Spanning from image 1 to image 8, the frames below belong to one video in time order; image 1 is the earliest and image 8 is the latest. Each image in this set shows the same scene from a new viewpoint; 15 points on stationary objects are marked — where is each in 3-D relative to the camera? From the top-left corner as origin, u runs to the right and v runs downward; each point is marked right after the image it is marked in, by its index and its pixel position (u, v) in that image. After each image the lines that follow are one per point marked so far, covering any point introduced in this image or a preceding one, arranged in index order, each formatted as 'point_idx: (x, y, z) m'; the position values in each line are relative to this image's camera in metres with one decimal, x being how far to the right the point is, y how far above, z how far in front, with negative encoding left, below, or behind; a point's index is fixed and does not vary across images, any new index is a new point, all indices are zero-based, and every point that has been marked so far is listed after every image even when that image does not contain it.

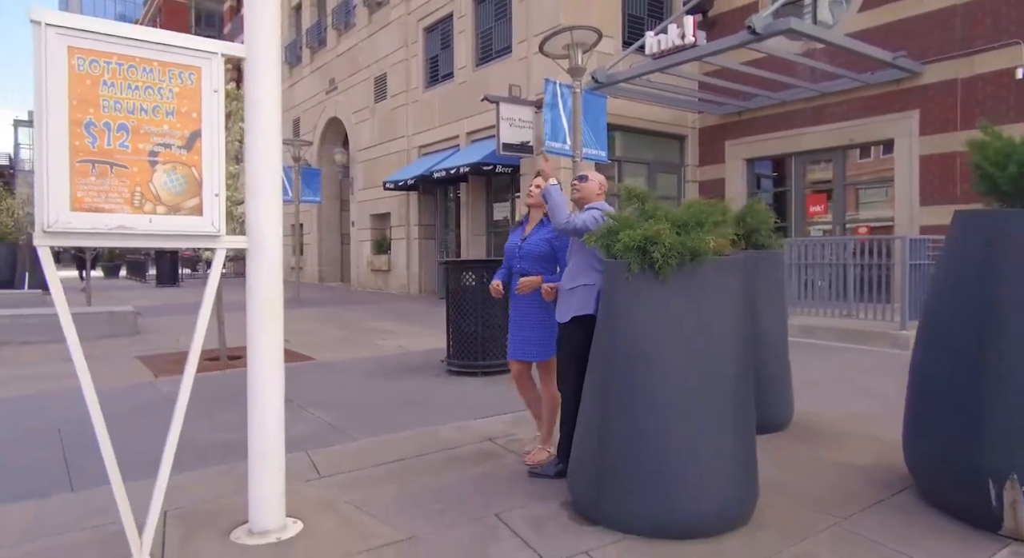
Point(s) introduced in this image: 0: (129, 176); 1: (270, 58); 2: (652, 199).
0: (-1.5, +0.4, +2.7) m
1: (-1.1, +1.0, +3.1) m
2: (+0.6, +0.4, +3.3) m
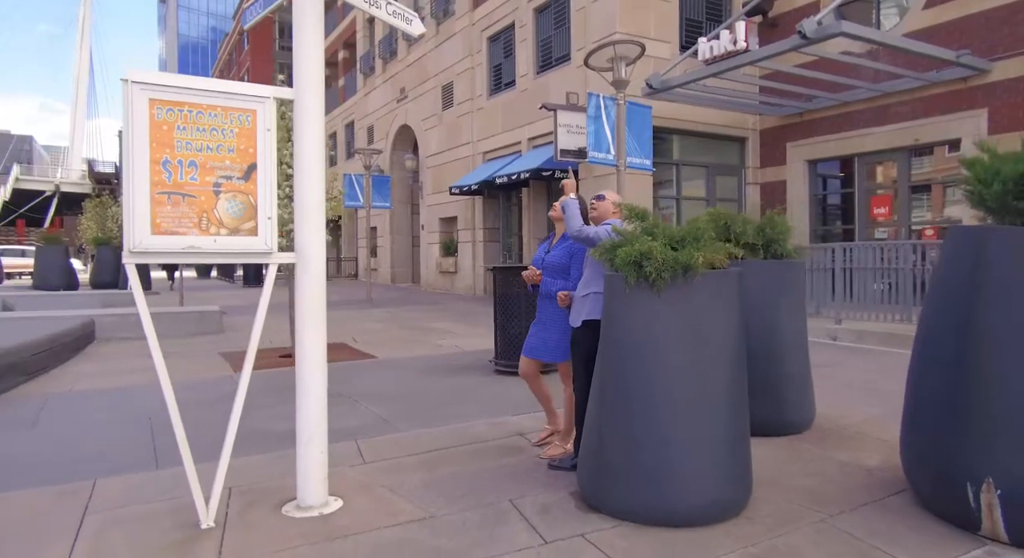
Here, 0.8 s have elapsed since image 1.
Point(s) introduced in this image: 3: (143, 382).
0: (-1.5, +0.4, +3.2) m
1: (-1.0, +0.9, +3.5) m
2: (+0.7, +0.3, +3.6) m
3: (-3.9, -1.1, +7.2) m
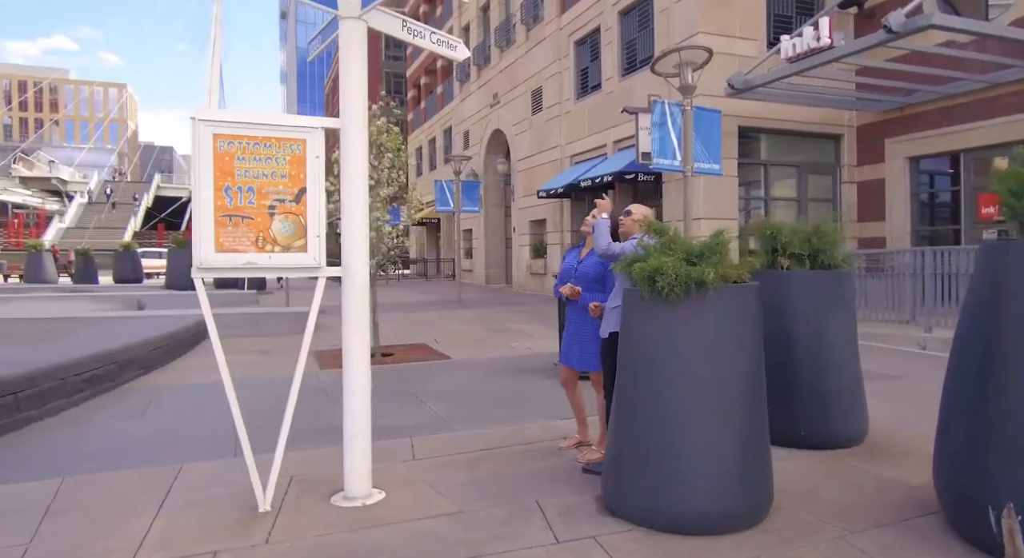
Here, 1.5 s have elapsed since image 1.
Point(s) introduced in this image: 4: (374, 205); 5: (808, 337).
0: (-1.4, +0.3, +3.7) m
1: (-0.9, +0.9, +3.9) m
2: (+0.8, +0.2, +3.6) m
3: (-3.2, -1.2, +8.0) m
4: (-2.0, +1.0, +9.4) m
5: (+2.0, -0.4, +4.7) m
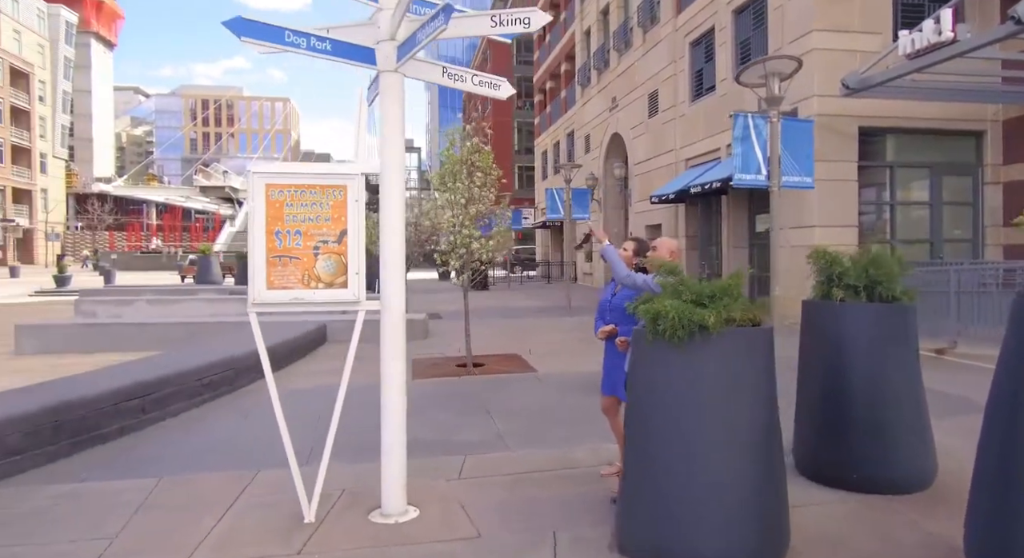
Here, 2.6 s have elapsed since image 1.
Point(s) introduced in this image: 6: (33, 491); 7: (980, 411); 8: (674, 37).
0: (-1.3, +0.1, +4.1) m
1: (-0.7, +0.7, +4.2) m
2: (+0.9, 0.0, +3.6) m
3: (-2.2, -1.4, +8.7) m
4: (-0.7, +0.8, +9.8) m
5: (+2.3, -0.6, +4.4) m
6: (-3.4, -1.5, +4.9) m
7: (+4.4, -1.2, +6.3) m
8: (+4.4, +6.6, +18.5) m
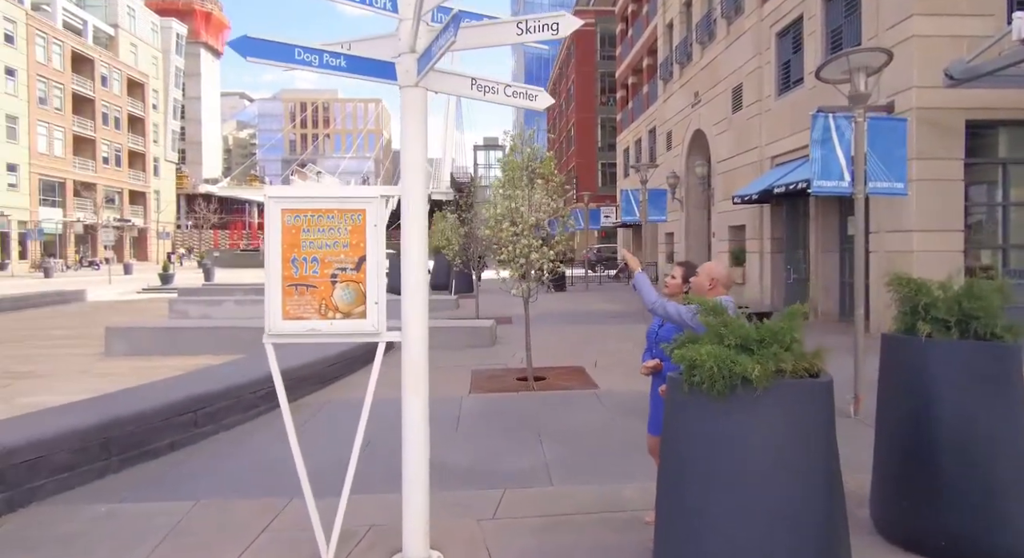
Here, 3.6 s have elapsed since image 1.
0: (-1.1, -0.1, +3.9) m
1: (-0.5, +0.5, +3.9) m
2: (+1.0, -0.2, +3.2) m
3: (-1.4, -1.5, +8.6) m
4: (+0.2, +0.7, +9.5) m
5: (+2.5, -0.8, +3.8) m
6: (-3.2, -1.7, +5.0) m
7: (+4.8, -1.4, +5.4) m
8: (+6.3, +6.5, +17.4) m
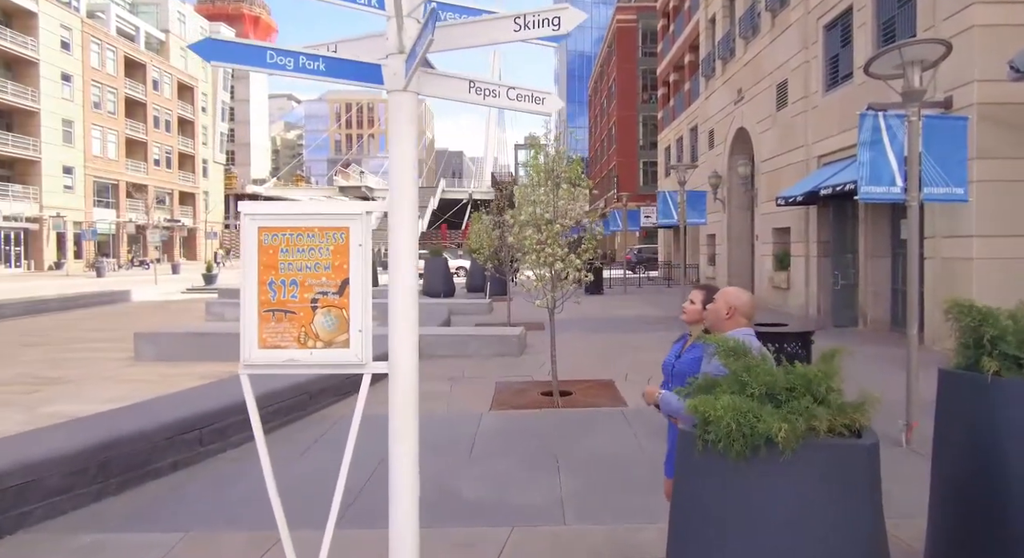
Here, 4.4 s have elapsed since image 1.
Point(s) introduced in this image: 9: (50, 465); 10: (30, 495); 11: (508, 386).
0: (-1.1, -0.2, +3.6) m
1: (-0.6, +0.4, +3.6) m
2: (+0.9, -0.3, +2.7) m
3: (-1.2, -1.6, +8.2) m
4: (+0.5, +0.5, +9.1) m
5: (+2.4, -0.9, +3.2) m
6: (-3.1, -1.8, +4.7) m
7: (+4.8, -1.6, +4.7) m
8: (+7.1, +6.3, +16.6) m
9: (-3.4, -1.4, +5.0) m
10: (-3.5, -1.5, +4.9) m
11: (0.0, -1.5, +9.5) m
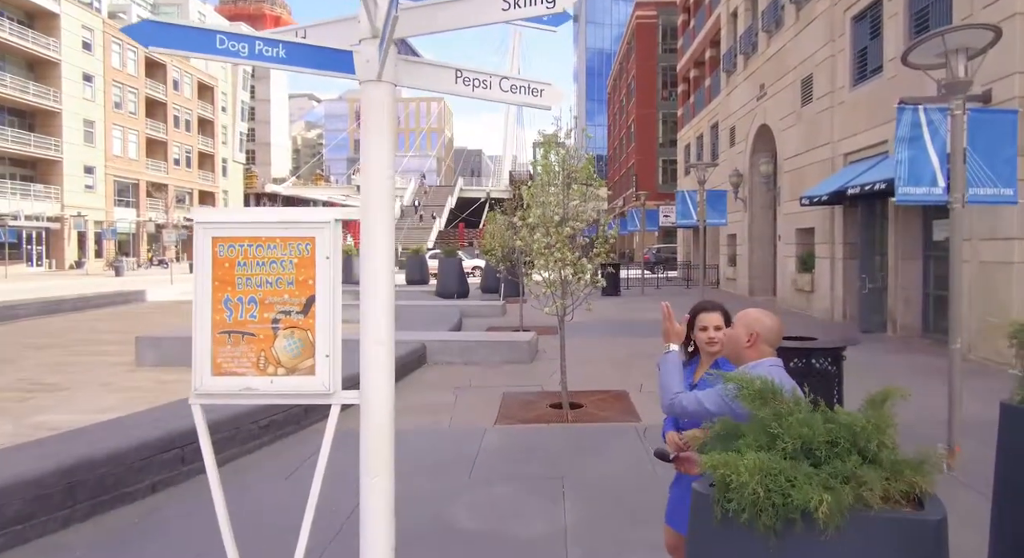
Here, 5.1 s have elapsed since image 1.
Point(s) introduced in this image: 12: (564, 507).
0: (-1.2, -0.3, +3.1) m
1: (-0.6, +0.3, +3.1) m
2: (+0.9, -0.4, +2.2) m
3: (-1.1, -1.7, +7.8) m
4: (+0.6, +0.5, +8.6) m
5: (+2.4, -1.0, +2.7) m
6: (-3.1, -1.9, +4.4) m
7: (+4.8, -1.7, +4.1) m
8: (+7.5, +6.3, +15.9) m
9: (-3.4, -1.4, +4.6) m
10: (-3.5, -1.6, +4.5) m
11: (+0.1, -1.6, +9.1) m
12: (+0.4, -1.8, +5.3) m
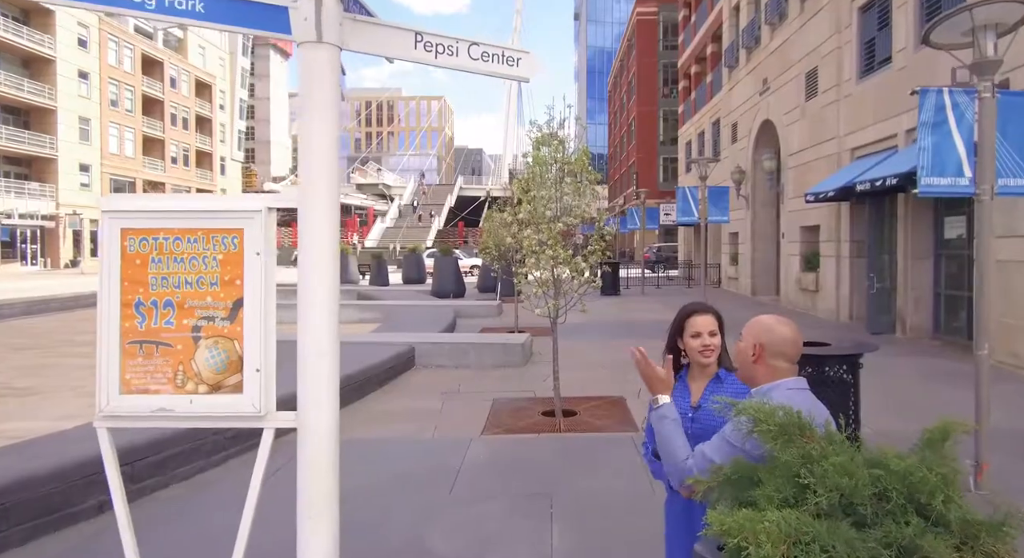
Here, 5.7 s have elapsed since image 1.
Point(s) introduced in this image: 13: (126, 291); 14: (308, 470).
0: (-1.3, -0.3, +2.6) m
1: (-0.7, +0.3, +2.6) m
2: (+0.7, -0.4, +1.7) m
3: (-1.2, -1.7, +7.3) m
4: (+0.5, +0.5, +8.1) m
5: (+2.2, -1.0, +2.2) m
6: (-3.3, -1.9, +3.9) m
7: (+4.7, -1.7, +3.6) m
8: (+7.3, +6.3, +15.4) m
9: (-3.5, -1.4, +4.1) m
10: (-3.6, -1.6, +4.0) m
11: (-0.1, -1.6, +8.6) m
12: (+0.3, -1.7, +4.8) m
13: (-1.5, -0.1, +2.6) m
14: (-0.8, -0.7, +2.6) m
